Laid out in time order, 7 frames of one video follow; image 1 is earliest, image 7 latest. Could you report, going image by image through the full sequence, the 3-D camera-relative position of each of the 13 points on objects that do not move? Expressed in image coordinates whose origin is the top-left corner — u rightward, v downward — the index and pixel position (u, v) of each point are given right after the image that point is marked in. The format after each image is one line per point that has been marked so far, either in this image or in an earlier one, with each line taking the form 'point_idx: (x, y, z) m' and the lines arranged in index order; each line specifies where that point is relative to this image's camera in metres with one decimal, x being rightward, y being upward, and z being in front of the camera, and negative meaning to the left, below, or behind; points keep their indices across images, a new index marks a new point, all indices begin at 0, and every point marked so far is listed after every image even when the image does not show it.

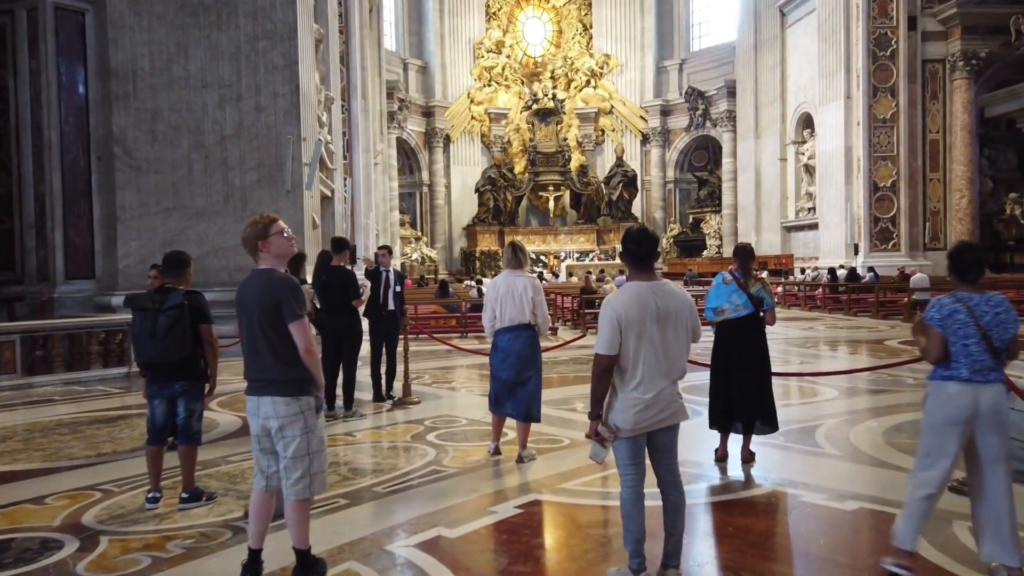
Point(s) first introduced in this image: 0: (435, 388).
0: (-0.7, -0.9, +7.8) m
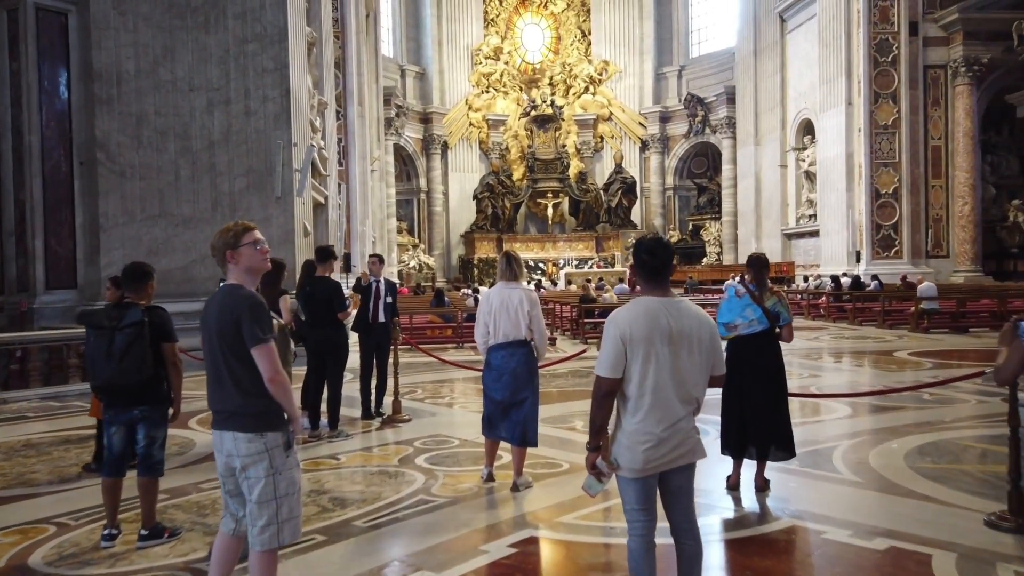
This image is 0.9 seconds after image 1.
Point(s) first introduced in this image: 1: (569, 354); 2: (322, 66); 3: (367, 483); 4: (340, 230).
0: (-0.7, -1.0, +7.5) m
1: (+0.8, -0.9, +11.7) m
2: (-3.5, +4.0, +15.5) m
3: (-0.8, -1.1, +4.6) m
4: (-3.6, +1.2, +18.1) m
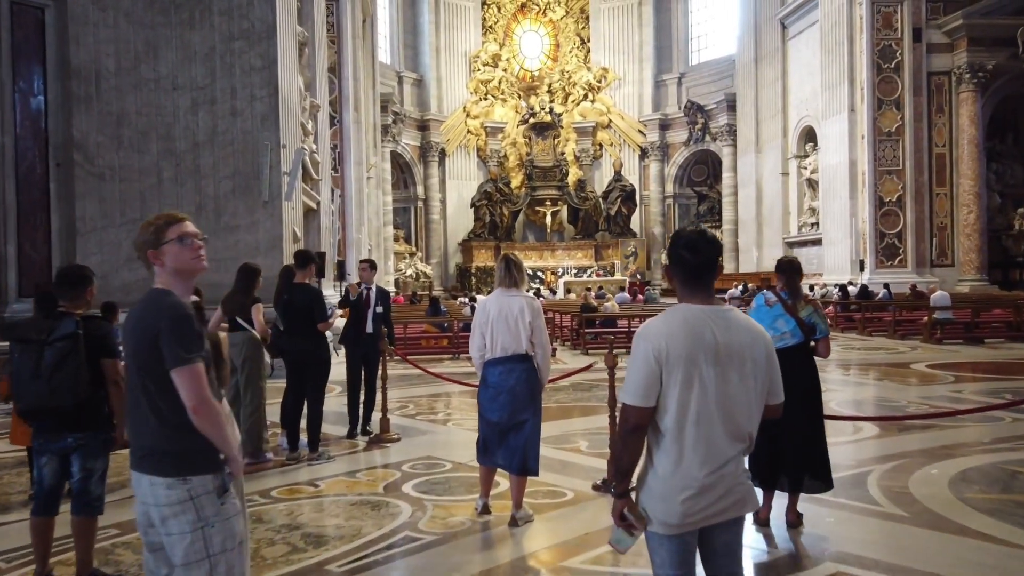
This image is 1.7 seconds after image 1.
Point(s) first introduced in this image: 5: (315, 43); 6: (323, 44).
0: (-0.8, -1.1, +6.9) m
1: (+0.8, -1.0, +11.2) m
2: (-3.5, +3.9, +15.0) m
3: (-0.8, -1.1, +4.1) m
4: (-3.7, +1.1, +17.6) m
5: (-3.5, +4.3, +14.9) m
6: (-3.5, +4.5, +15.8) m
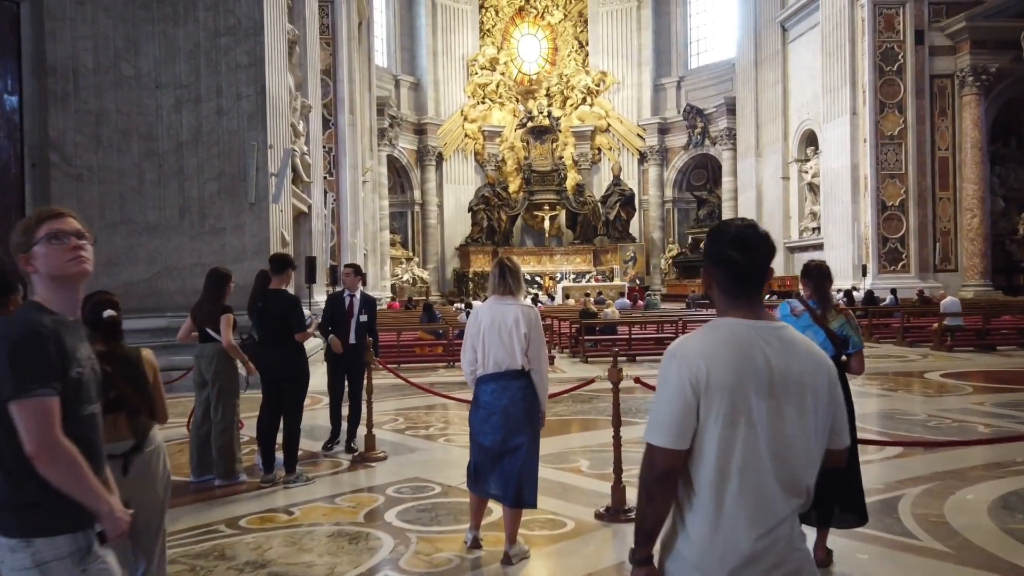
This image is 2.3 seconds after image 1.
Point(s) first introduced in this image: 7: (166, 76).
0: (-0.8, -1.1, +6.5) m
1: (+0.7, -1.1, +10.8) m
2: (-3.5, +3.8, +14.6) m
3: (-0.8, -1.1, +3.7) m
4: (-3.7, +0.9, +17.1) m
5: (-3.5, +4.2, +14.5) m
6: (-3.6, +4.4, +15.4) m
7: (-4.1, +2.5, +10.0) m
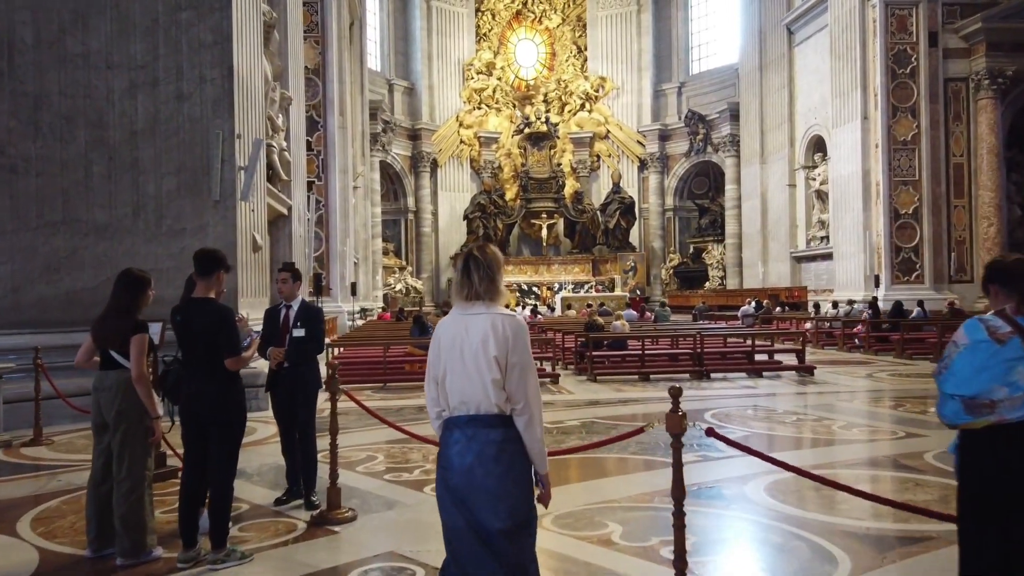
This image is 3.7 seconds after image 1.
0: (-0.8, -1.2, +5.2) m
1: (+0.7, -1.2, +9.6) m
2: (-3.5, +3.6, +13.4) m
3: (-0.8, -1.1, +2.4) m
4: (-3.8, +0.8, +15.9) m
5: (-3.5, +4.1, +13.3) m
6: (-3.6, +4.2, +14.1) m
7: (-4.1, +2.4, +8.8) m
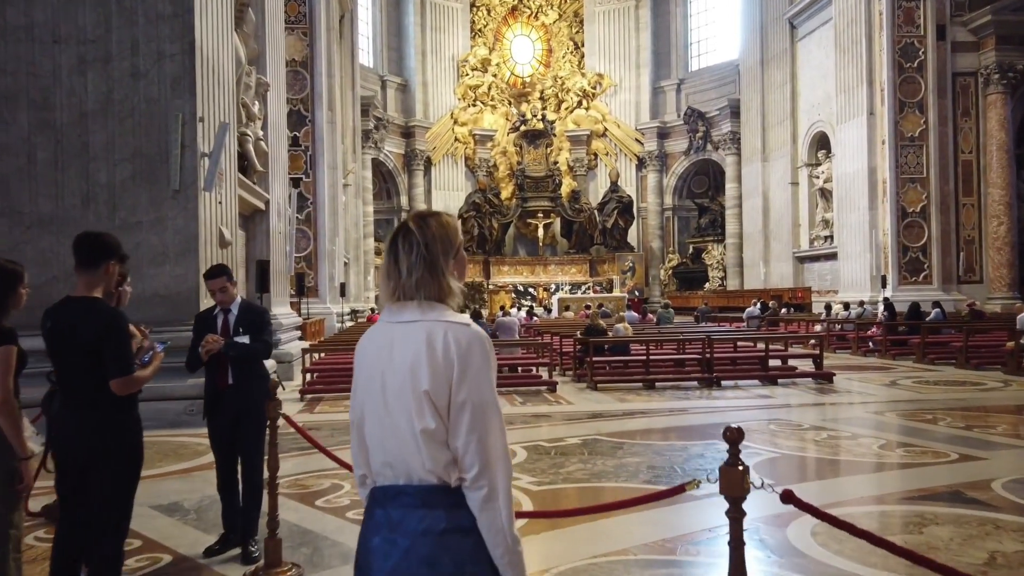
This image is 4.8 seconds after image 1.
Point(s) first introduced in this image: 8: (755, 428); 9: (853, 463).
0: (-0.8, -1.2, +4.3) m
1: (+0.6, -1.2, +8.7) m
2: (-3.6, +3.6, +12.5) m
3: (-0.8, -1.1, +1.5) m
4: (-3.9, +0.8, +15.0) m
5: (-3.6, +4.0, +12.4) m
6: (-3.7, +4.2, +13.2) m
7: (-4.1, +2.4, +7.9) m
8: (+2.1, -1.2, +7.5) m
9: (+2.3, -1.2, +5.9) m
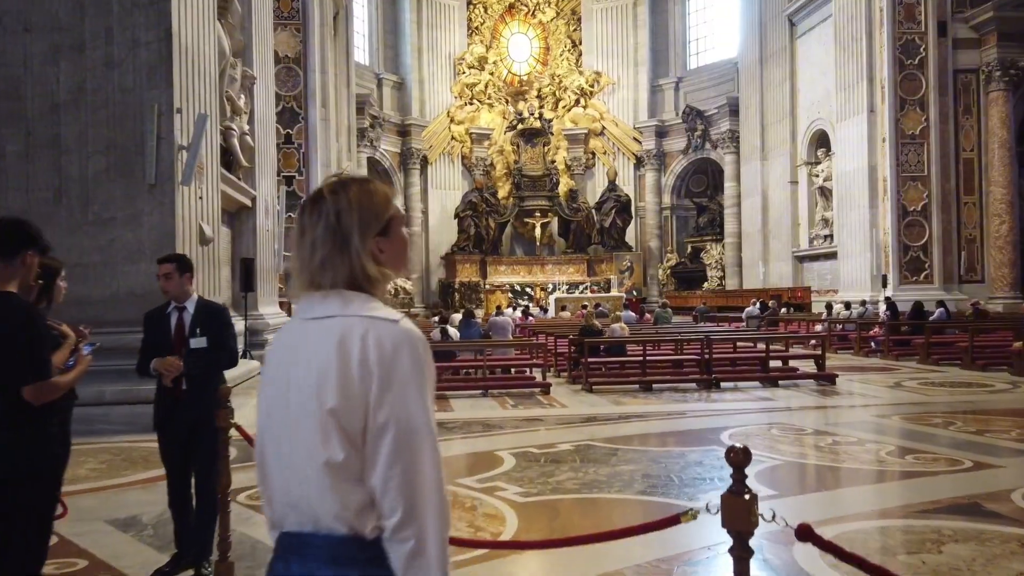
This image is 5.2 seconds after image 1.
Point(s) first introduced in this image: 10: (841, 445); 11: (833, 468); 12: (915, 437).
0: (-0.9, -1.2, +4.0) m
1: (+0.6, -1.2, +8.3) m
2: (-3.7, +3.6, +12.1) m
3: (-0.9, -1.1, +1.2) m
4: (-3.9, +0.8, +14.6) m
5: (-3.7, +4.1, +12.1) m
6: (-3.8, +4.2, +12.9) m
7: (-4.2, +2.4, +7.5) m
8: (+2.0, -1.2, +7.2) m
9: (+2.3, -1.2, +5.5) m
10: (+2.6, -1.2, +6.8) m
11: (+2.1, -1.2, +5.7) m
12: (+3.4, -1.3, +7.2) m
